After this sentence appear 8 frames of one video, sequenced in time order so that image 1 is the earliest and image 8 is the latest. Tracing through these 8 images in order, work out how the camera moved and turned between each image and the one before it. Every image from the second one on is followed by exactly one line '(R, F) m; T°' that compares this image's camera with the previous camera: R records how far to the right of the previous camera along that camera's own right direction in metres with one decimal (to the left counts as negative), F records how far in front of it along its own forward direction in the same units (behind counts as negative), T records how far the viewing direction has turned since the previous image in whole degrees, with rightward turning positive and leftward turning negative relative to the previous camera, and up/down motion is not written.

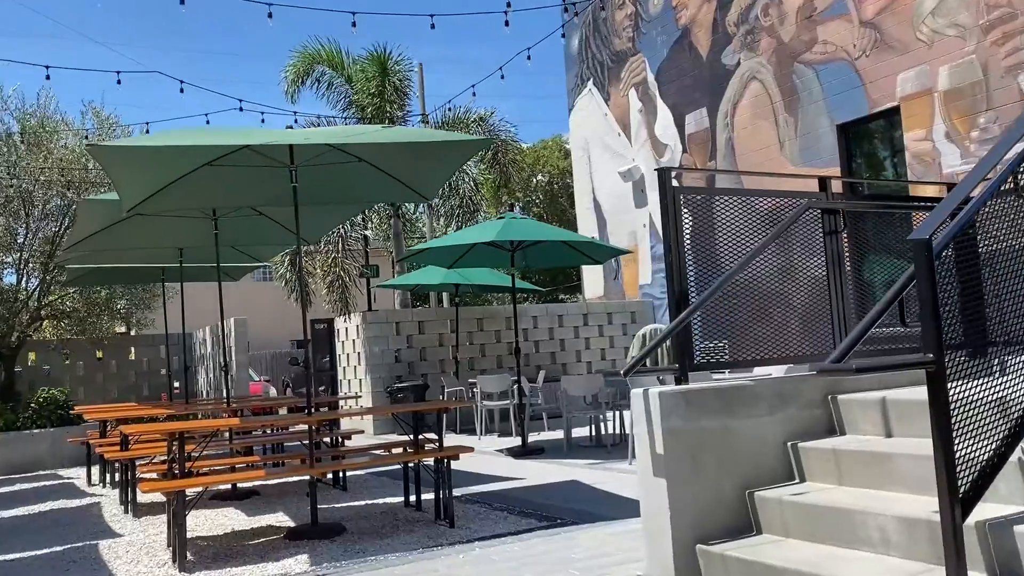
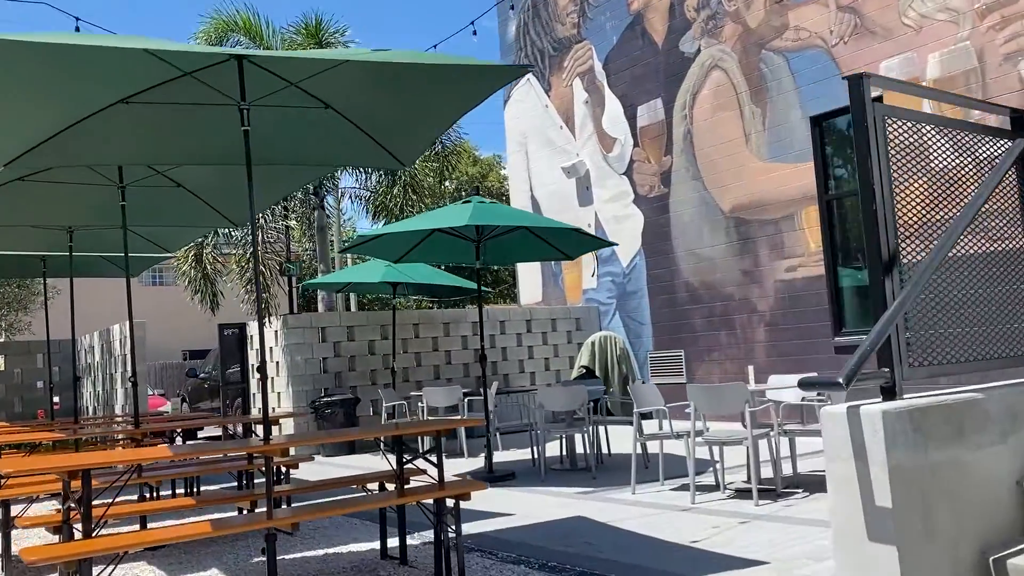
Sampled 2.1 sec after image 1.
(-0.6, +1.2) m; +7°
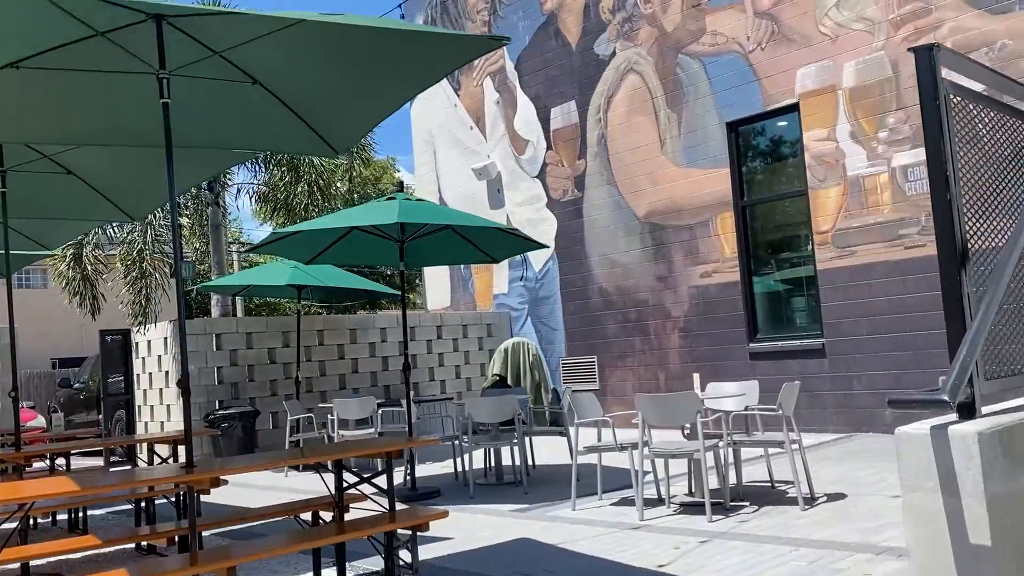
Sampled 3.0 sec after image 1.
(-0.3, +0.4) m; +7°
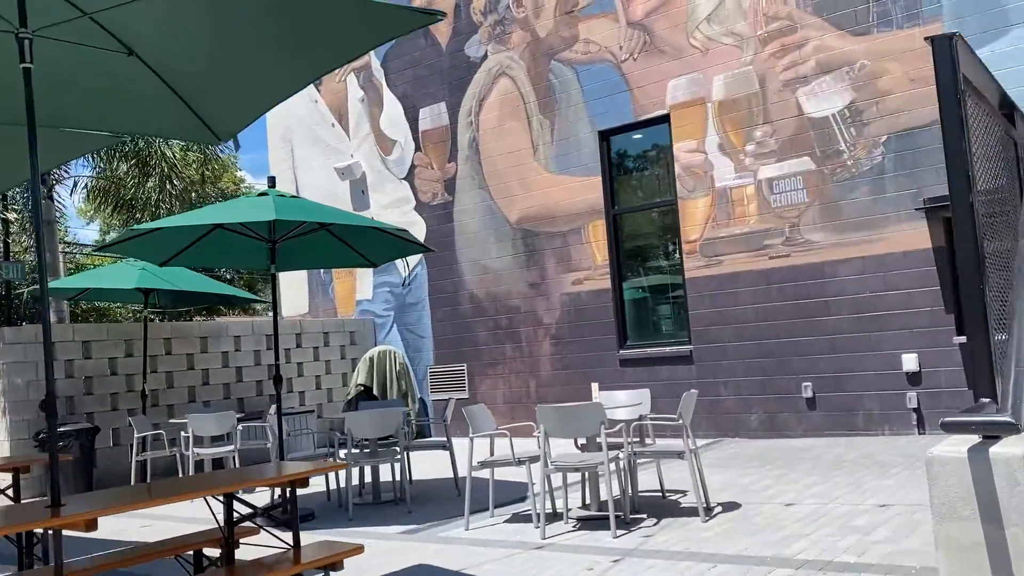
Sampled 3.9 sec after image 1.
(-0.3, +0.3) m; +10°
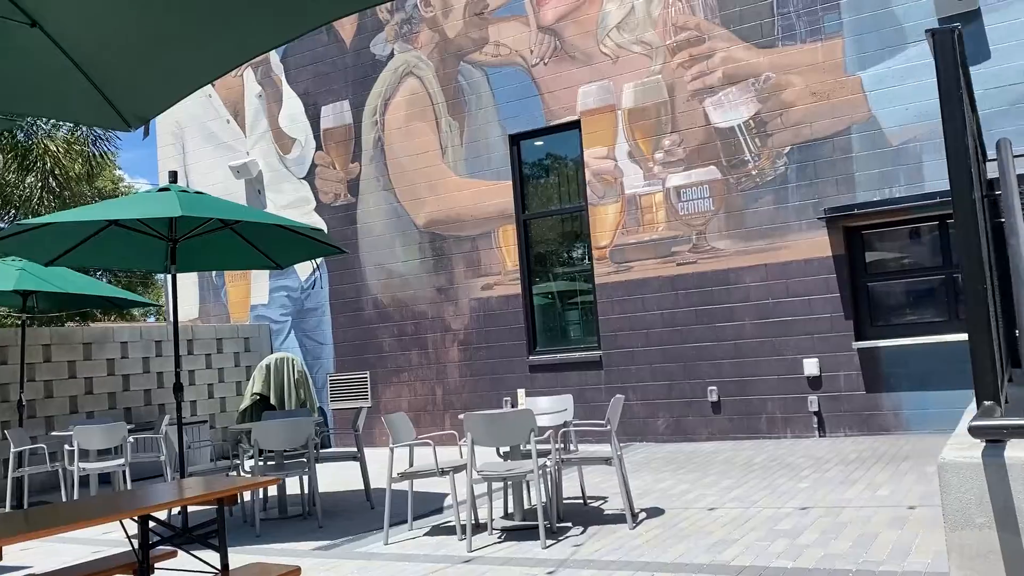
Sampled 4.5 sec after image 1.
(-0.2, +0.2) m; +7°
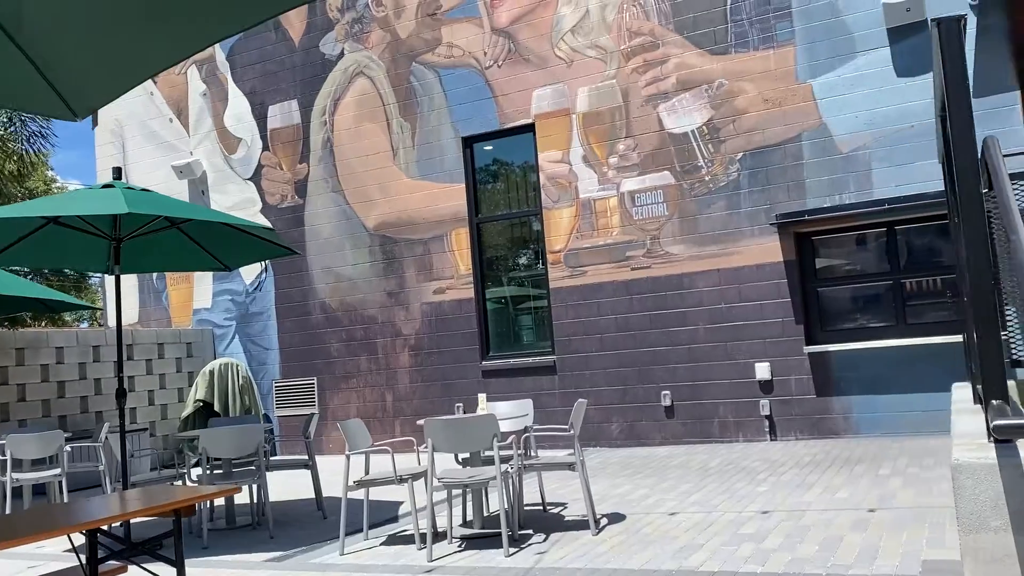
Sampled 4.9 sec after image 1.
(-0.1, +0.1) m; +4°
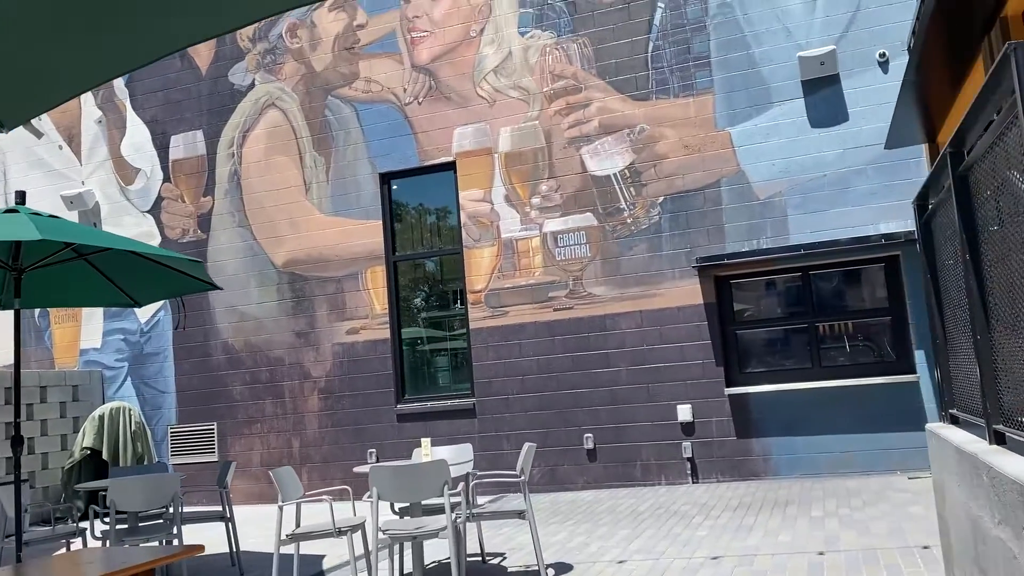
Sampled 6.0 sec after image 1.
(-0.3, +0.2) m; +7°
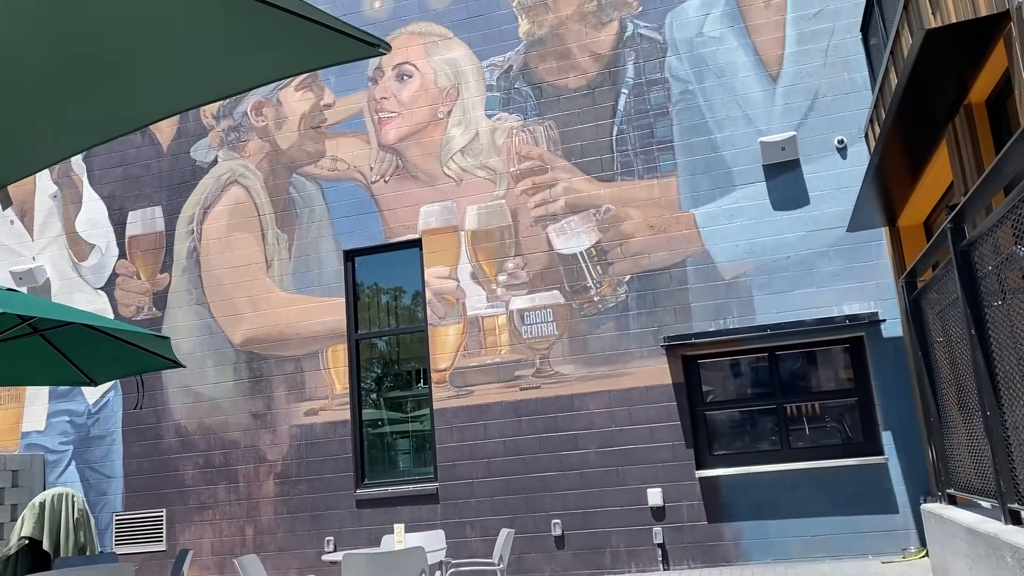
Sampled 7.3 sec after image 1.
(-0.1, +0.1) m; +3°
